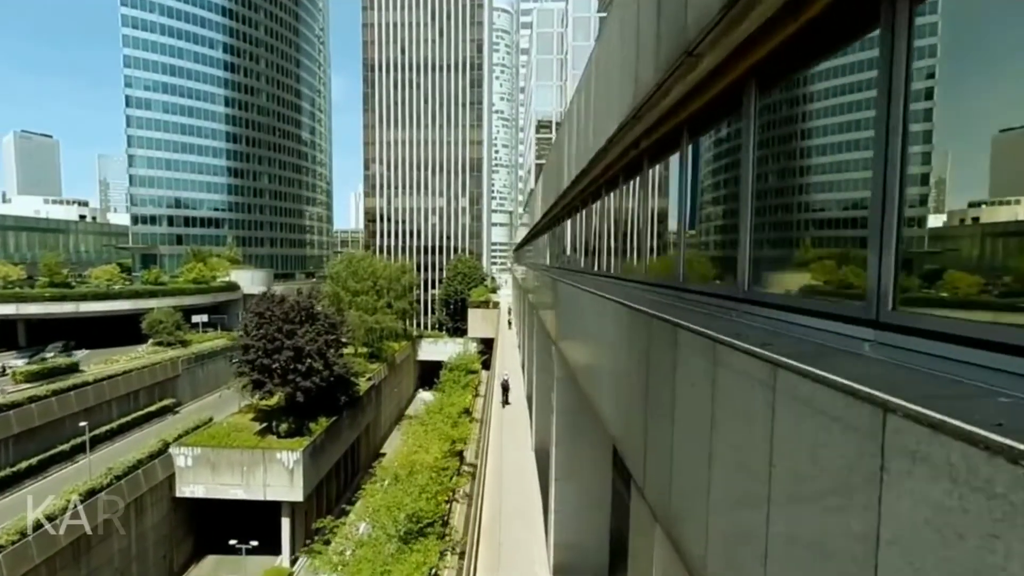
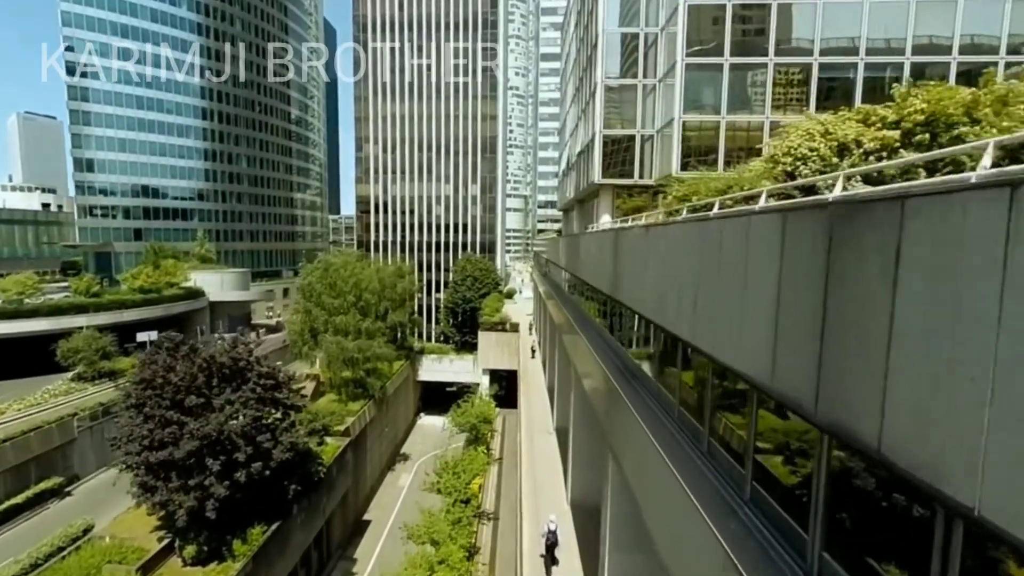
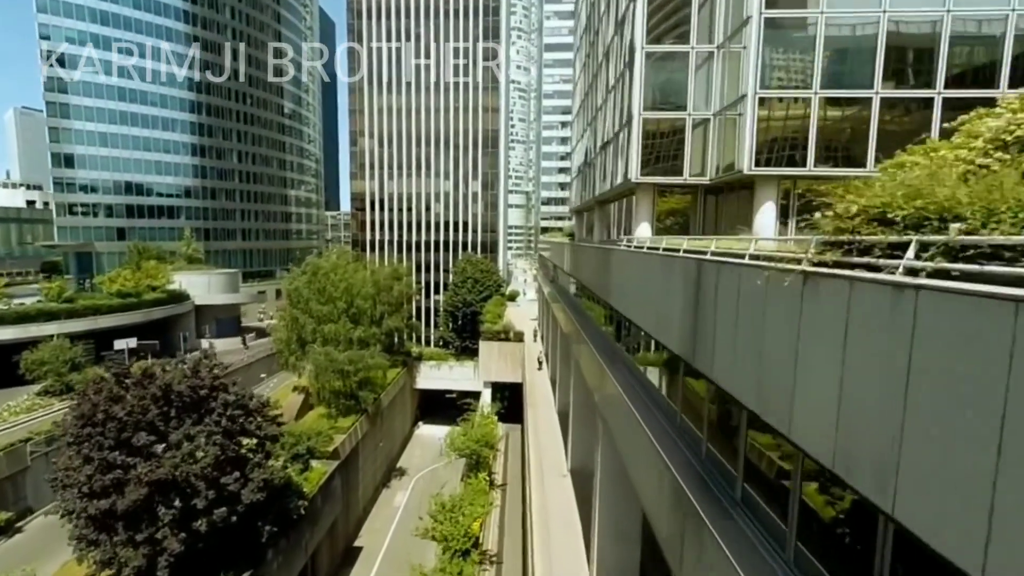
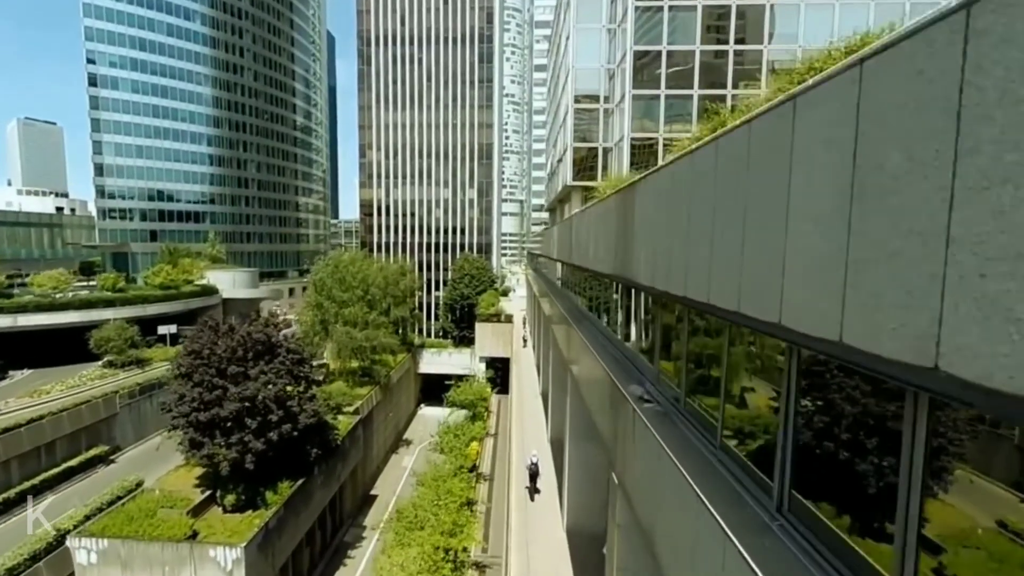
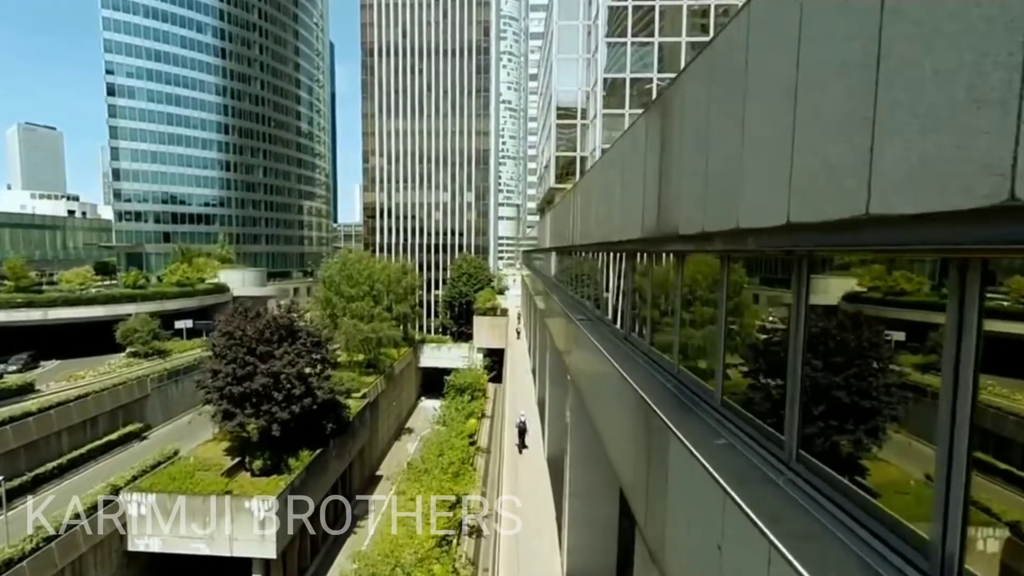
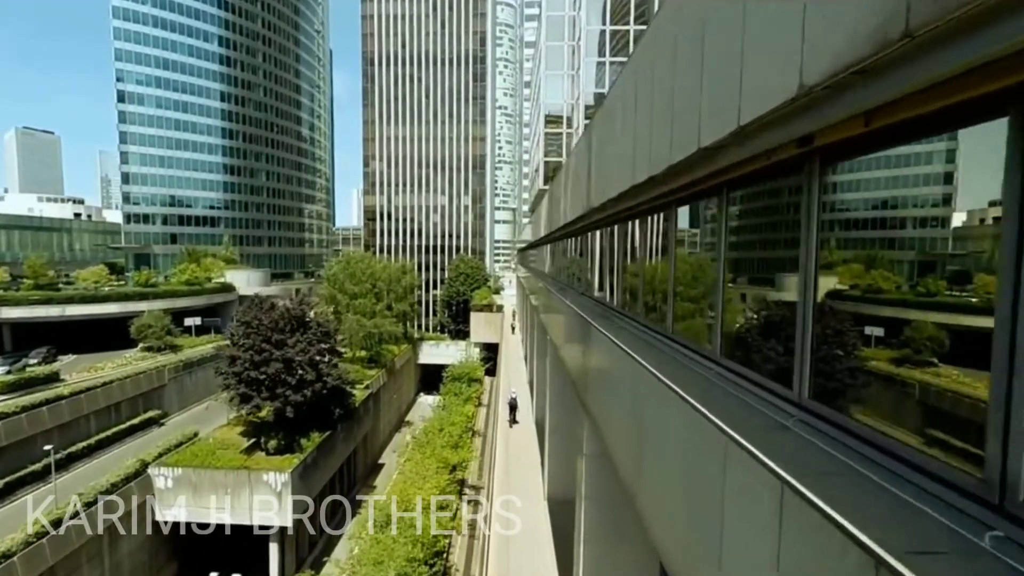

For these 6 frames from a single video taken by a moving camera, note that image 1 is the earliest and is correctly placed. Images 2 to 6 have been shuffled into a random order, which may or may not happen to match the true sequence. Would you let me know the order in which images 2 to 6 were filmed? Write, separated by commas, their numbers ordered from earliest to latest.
6, 5, 4, 2, 3
